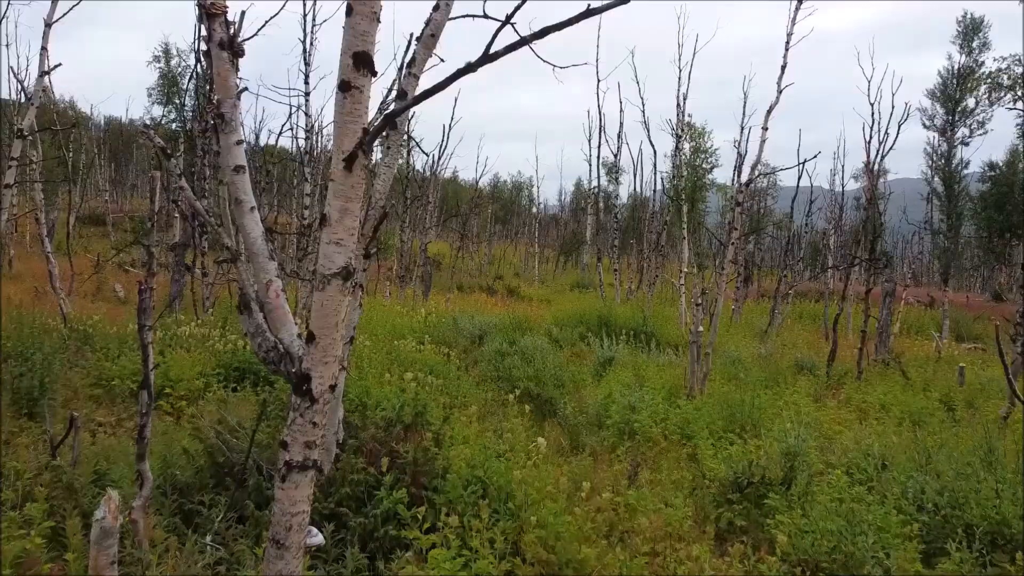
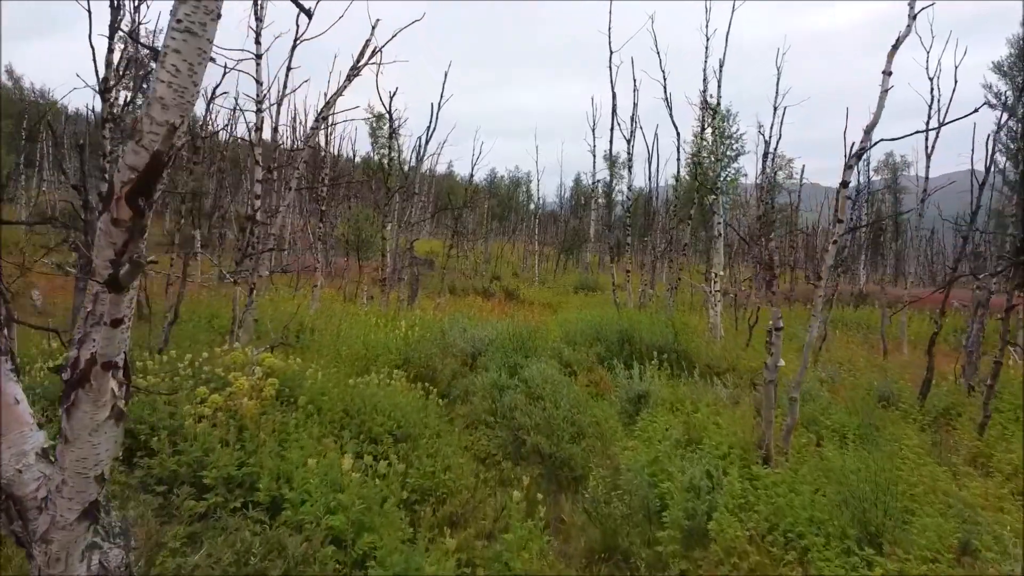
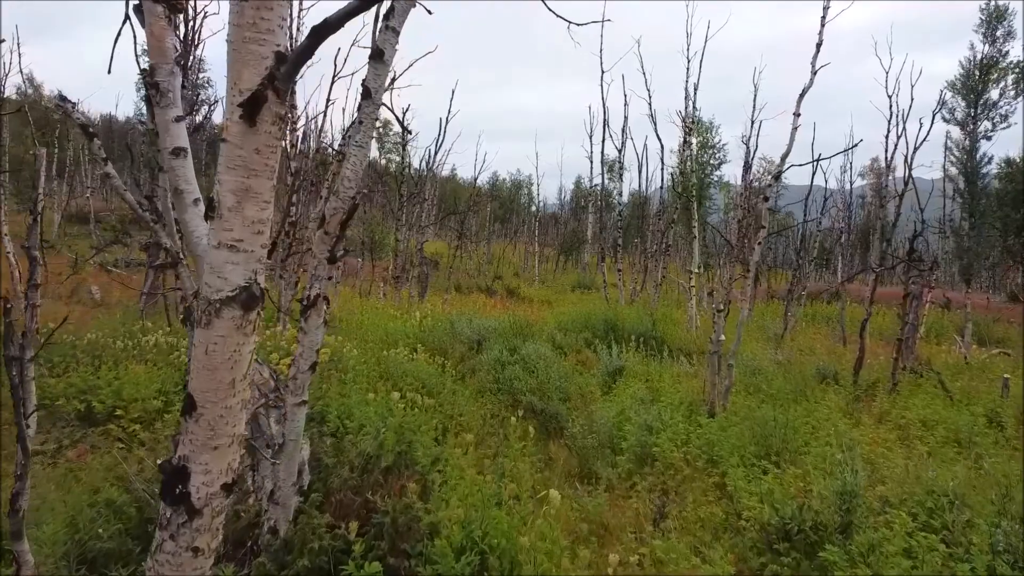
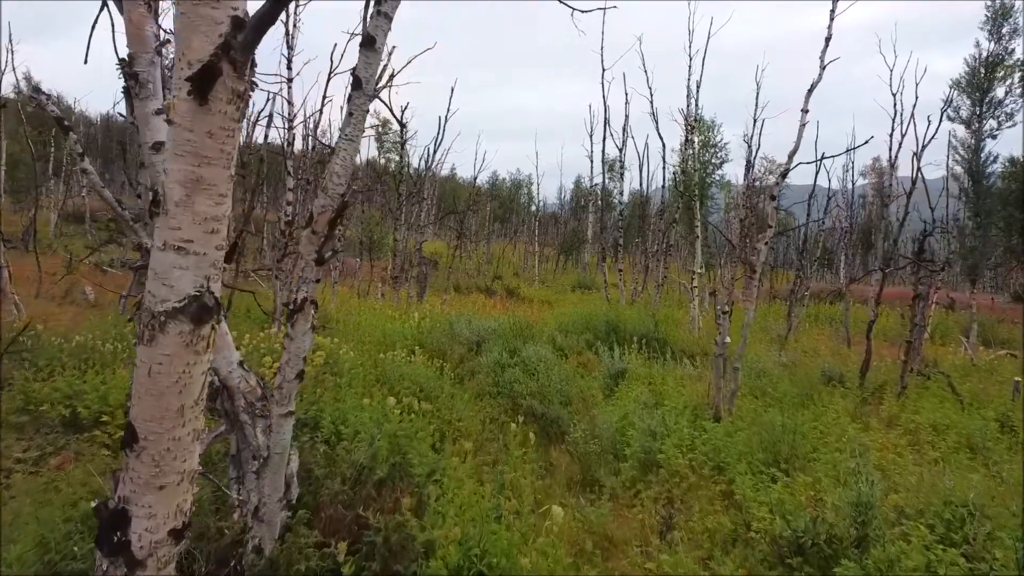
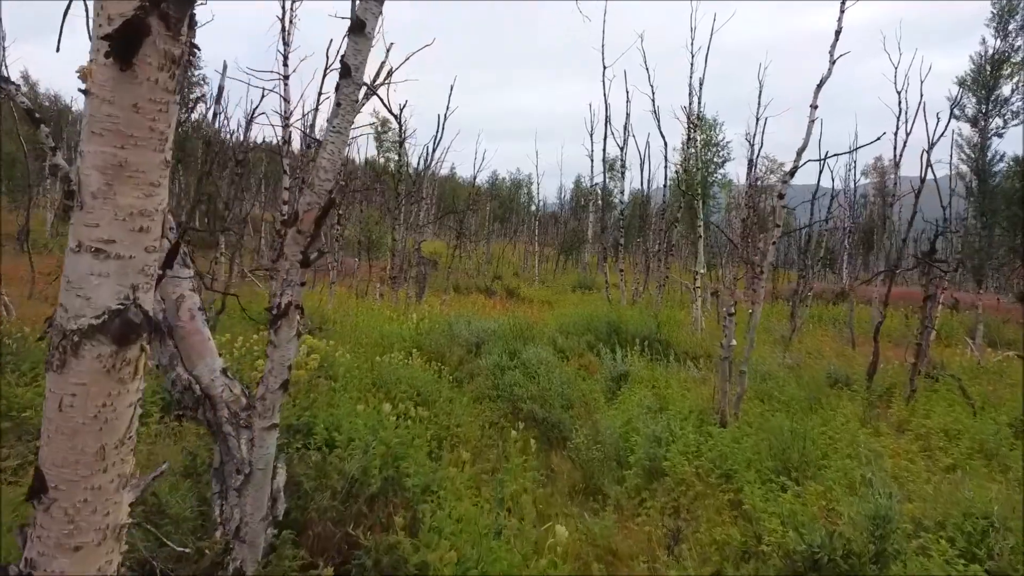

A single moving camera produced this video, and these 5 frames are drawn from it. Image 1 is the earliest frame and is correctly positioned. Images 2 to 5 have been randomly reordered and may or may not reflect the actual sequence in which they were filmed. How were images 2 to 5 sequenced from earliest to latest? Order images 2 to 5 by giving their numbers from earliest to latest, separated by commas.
3, 4, 5, 2
